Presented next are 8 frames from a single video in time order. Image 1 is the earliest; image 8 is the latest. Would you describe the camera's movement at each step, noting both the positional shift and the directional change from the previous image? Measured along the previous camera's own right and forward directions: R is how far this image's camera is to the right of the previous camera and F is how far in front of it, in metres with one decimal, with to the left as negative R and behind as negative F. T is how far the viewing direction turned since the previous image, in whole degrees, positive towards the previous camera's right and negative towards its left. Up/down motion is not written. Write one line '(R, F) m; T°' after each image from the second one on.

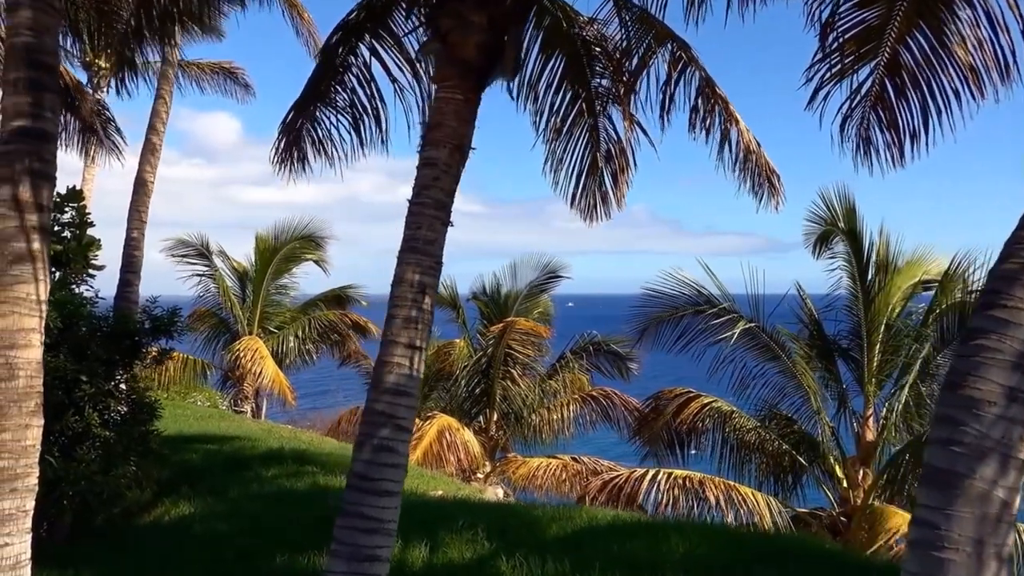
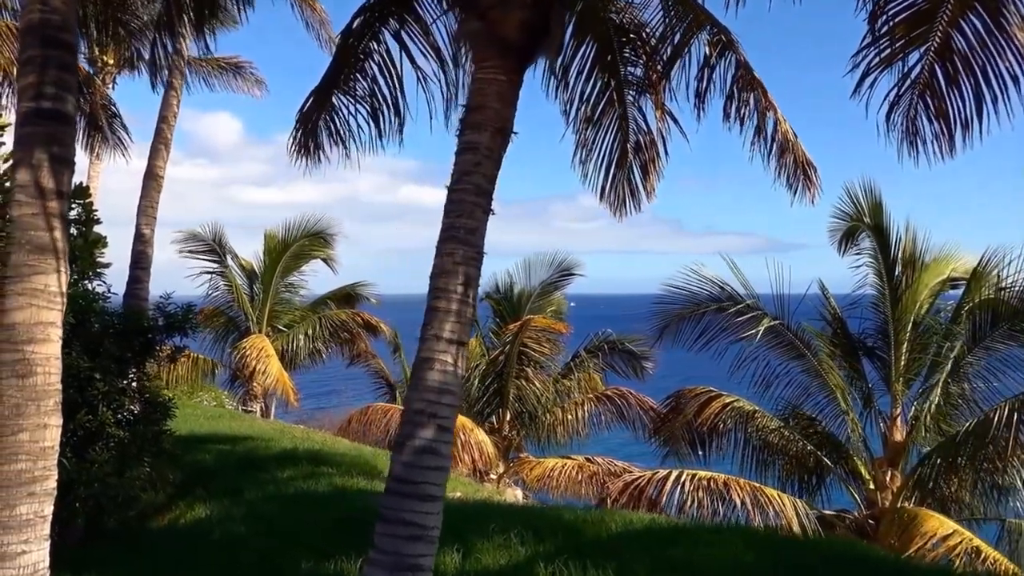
(-0.2, +0.2) m; 0°
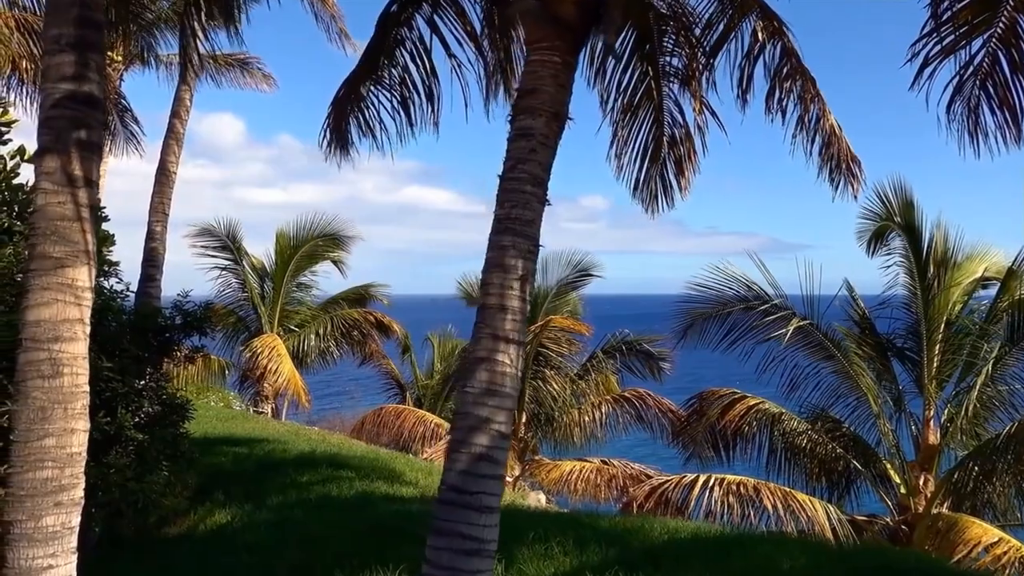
(-0.2, +0.3) m; 0°
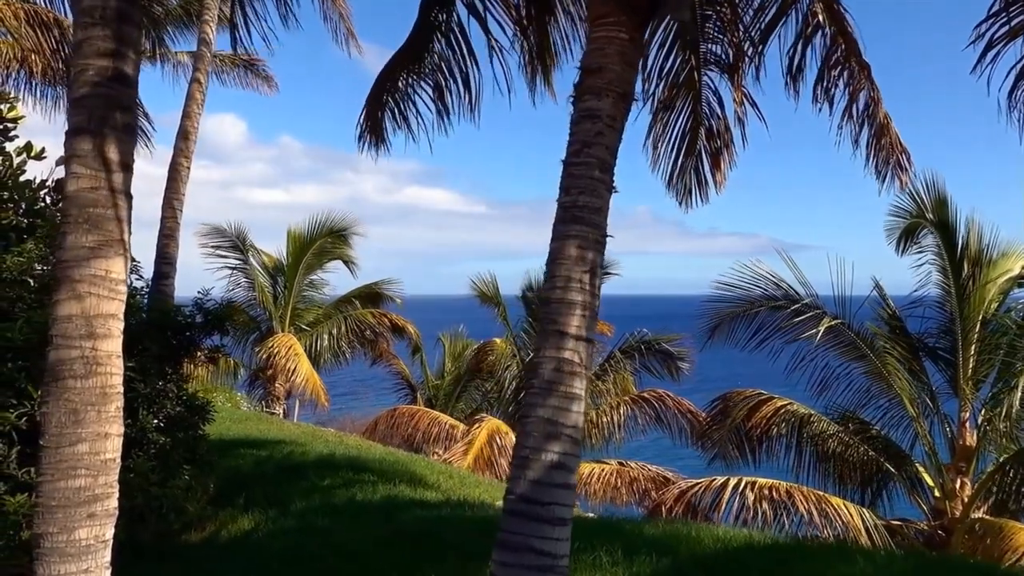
(-0.2, +0.3) m; 0°
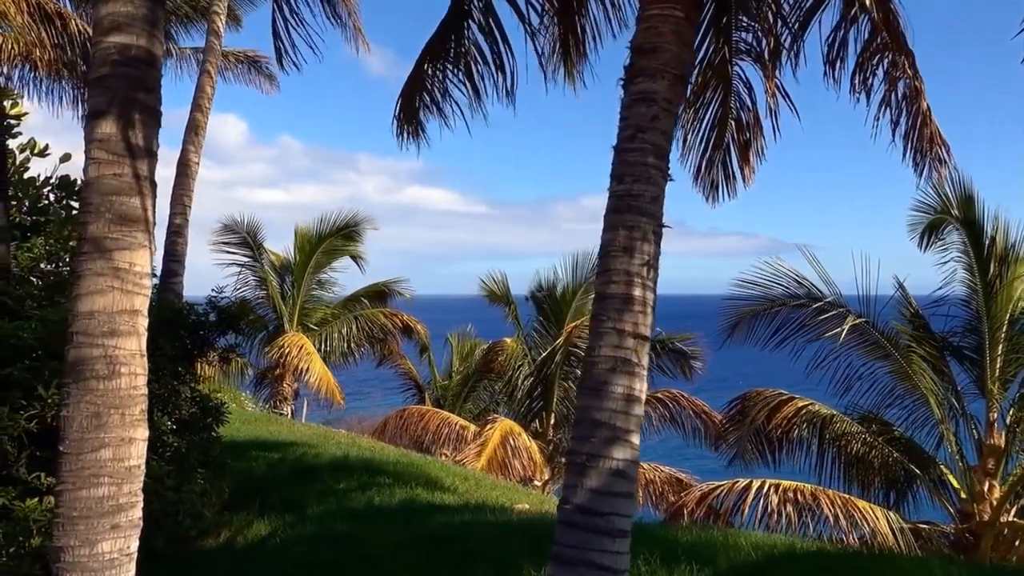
(-0.2, +0.2) m; 0°
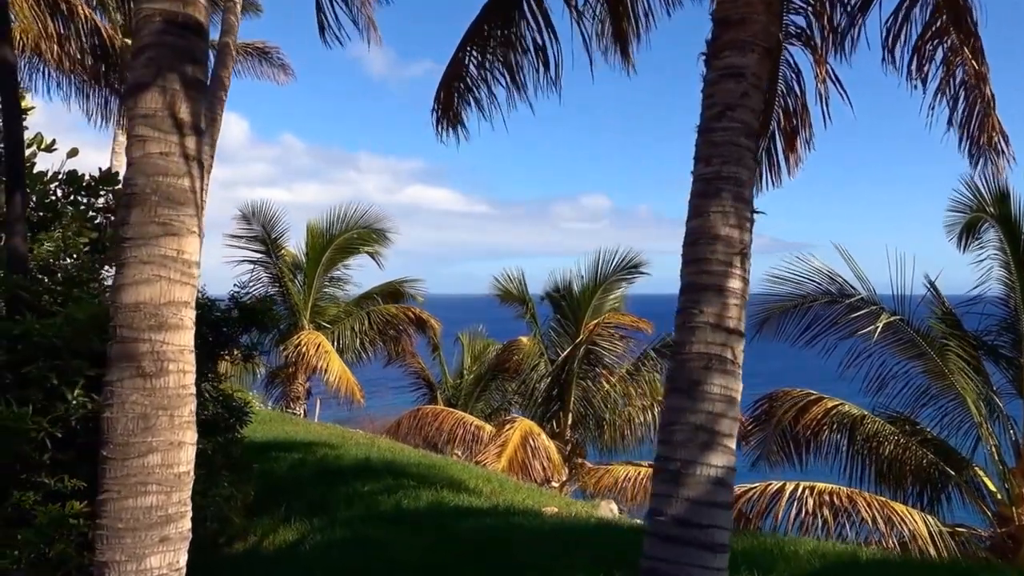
(-0.3, +0.3) m; 0°
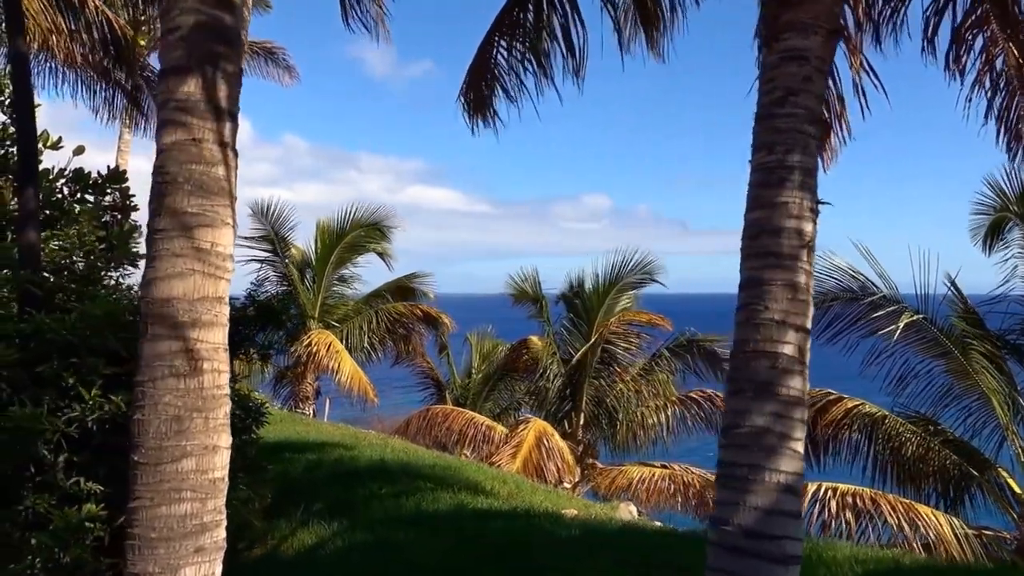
(-0.2, +0.2) m; 0°
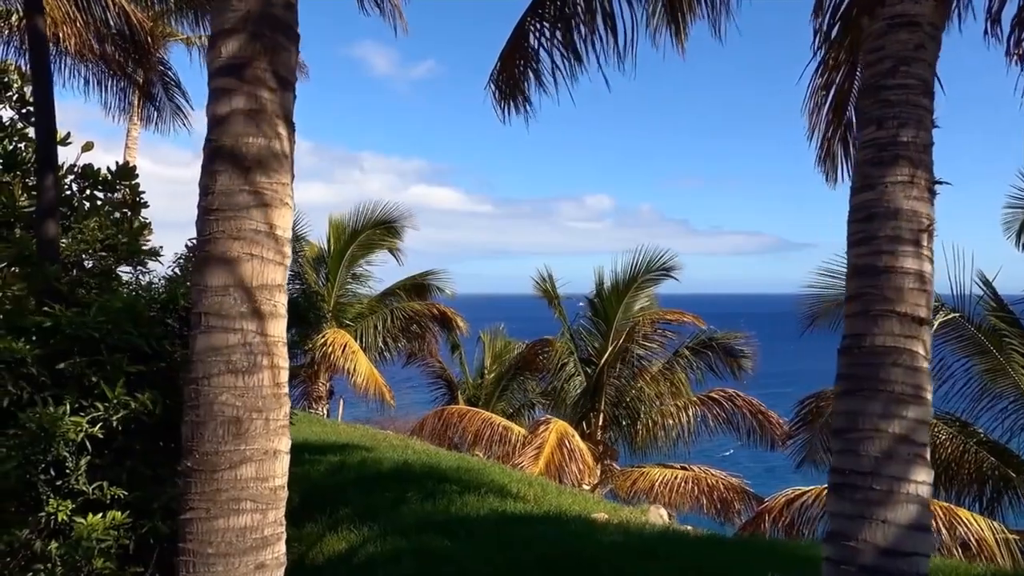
(-0.2, +0.3) m; 0°
